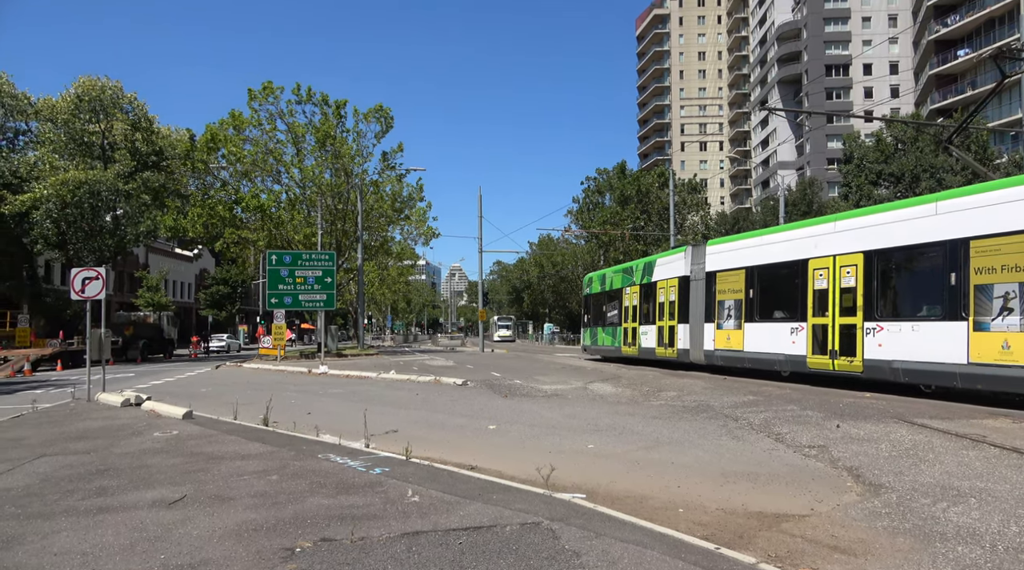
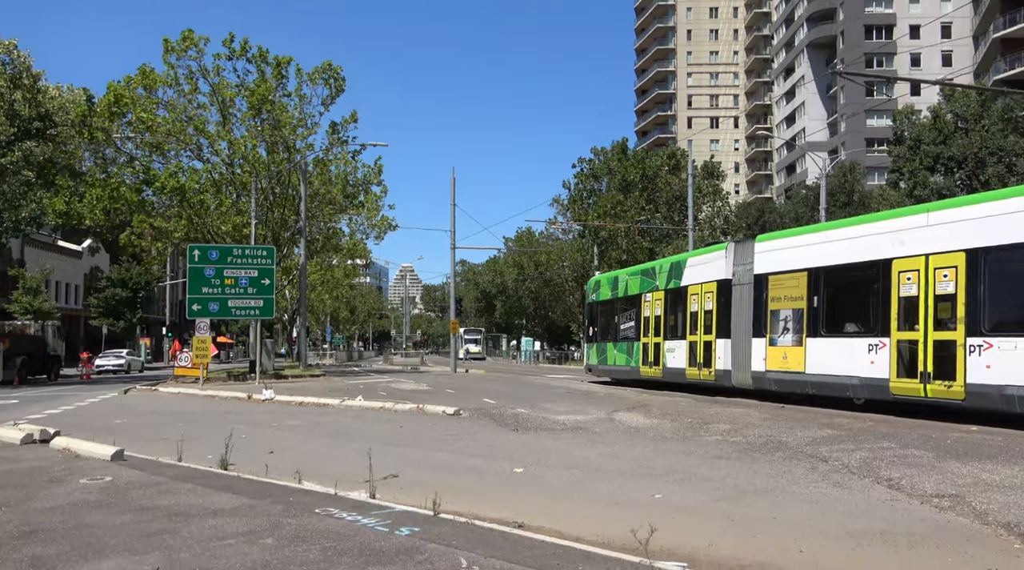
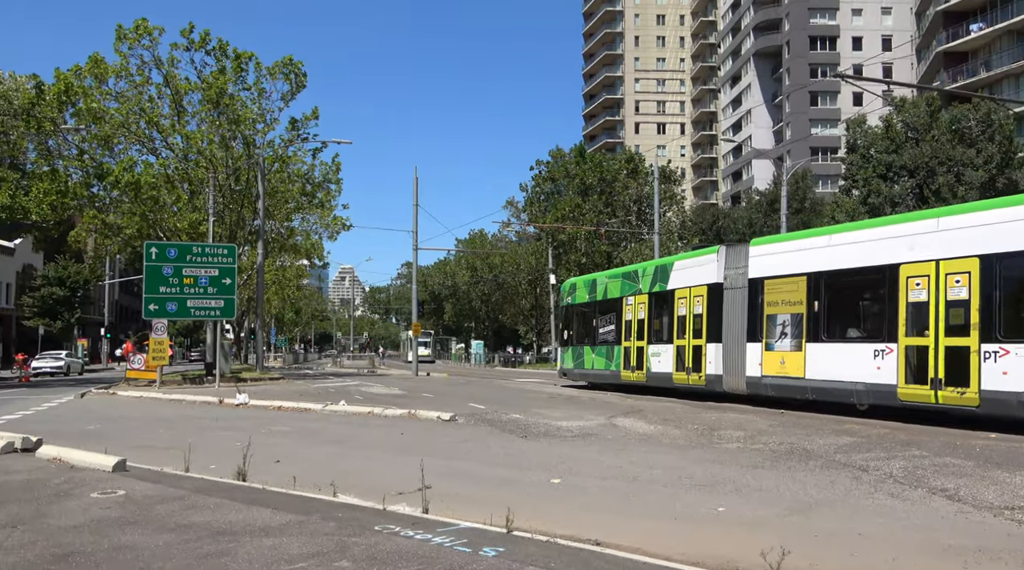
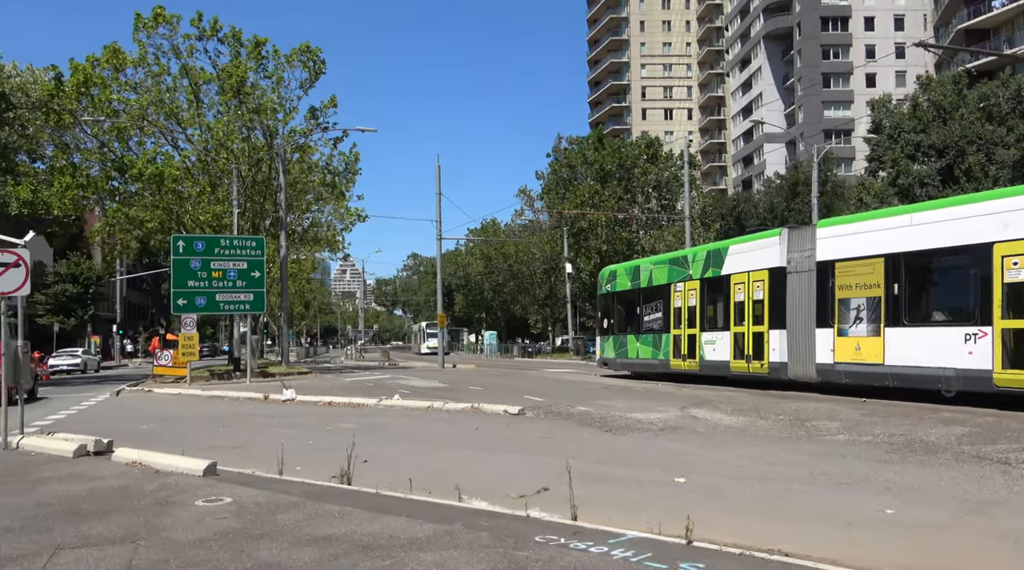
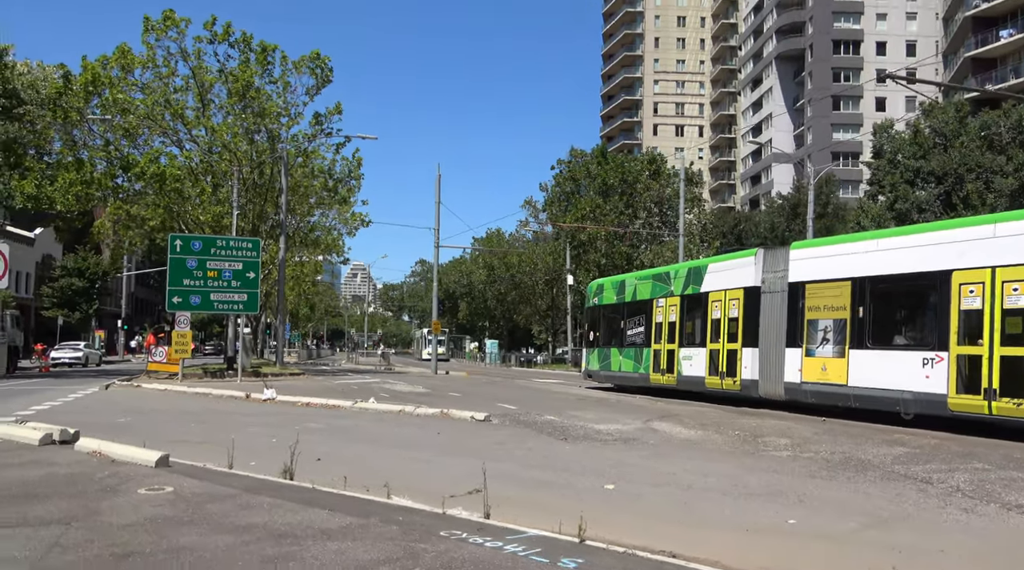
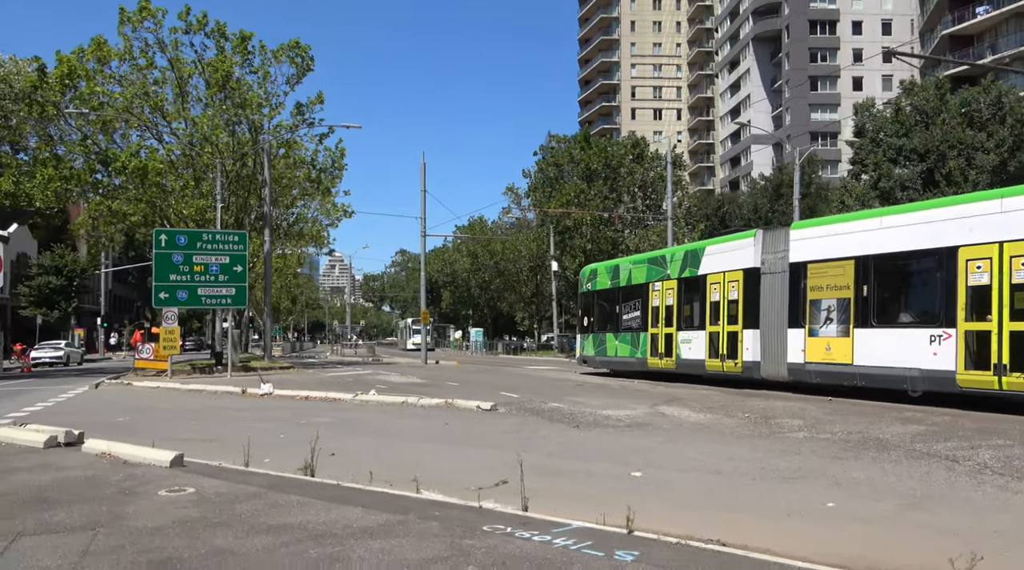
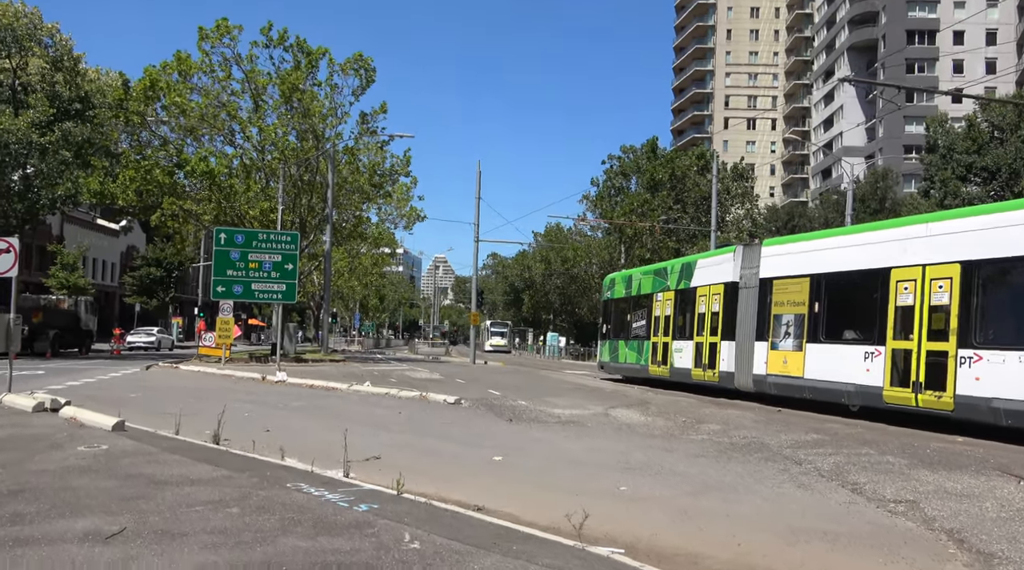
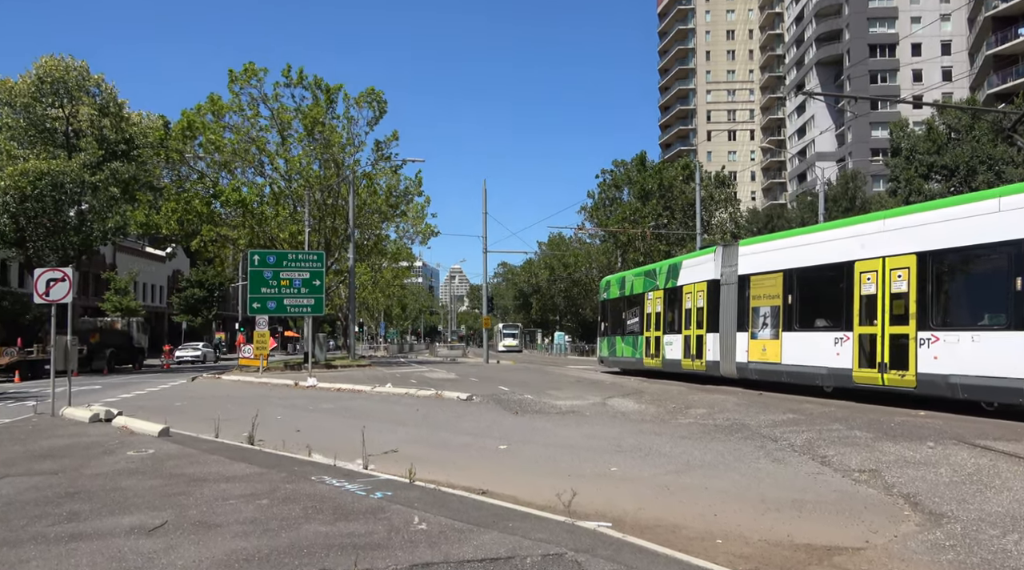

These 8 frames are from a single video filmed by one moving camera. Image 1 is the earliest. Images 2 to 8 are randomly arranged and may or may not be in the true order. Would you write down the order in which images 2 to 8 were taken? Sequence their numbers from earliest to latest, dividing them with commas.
8, 7, 2, 3, 5, 6, 4
